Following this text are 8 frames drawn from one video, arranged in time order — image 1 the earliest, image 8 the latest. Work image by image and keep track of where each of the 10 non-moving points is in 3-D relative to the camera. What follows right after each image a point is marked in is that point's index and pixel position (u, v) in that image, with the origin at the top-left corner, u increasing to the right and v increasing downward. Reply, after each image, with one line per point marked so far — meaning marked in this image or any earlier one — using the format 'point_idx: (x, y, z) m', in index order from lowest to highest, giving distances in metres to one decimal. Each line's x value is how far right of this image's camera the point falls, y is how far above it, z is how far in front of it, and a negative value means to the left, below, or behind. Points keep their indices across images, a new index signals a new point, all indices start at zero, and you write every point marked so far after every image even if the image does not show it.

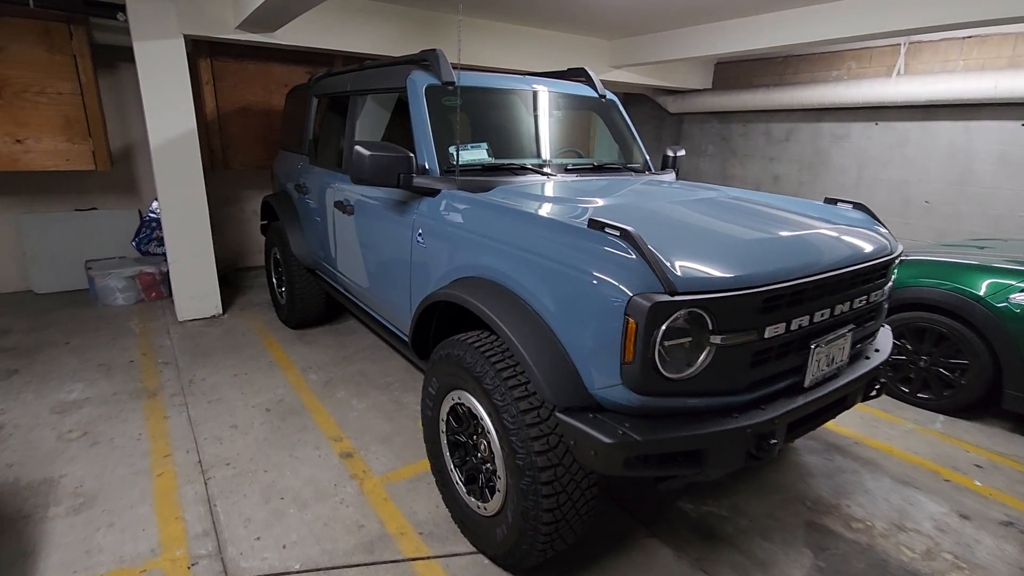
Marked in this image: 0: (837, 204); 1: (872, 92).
0: (+1.6, +0.4, +2.6) m
1: (+4.0, +2.2, +5.9) m
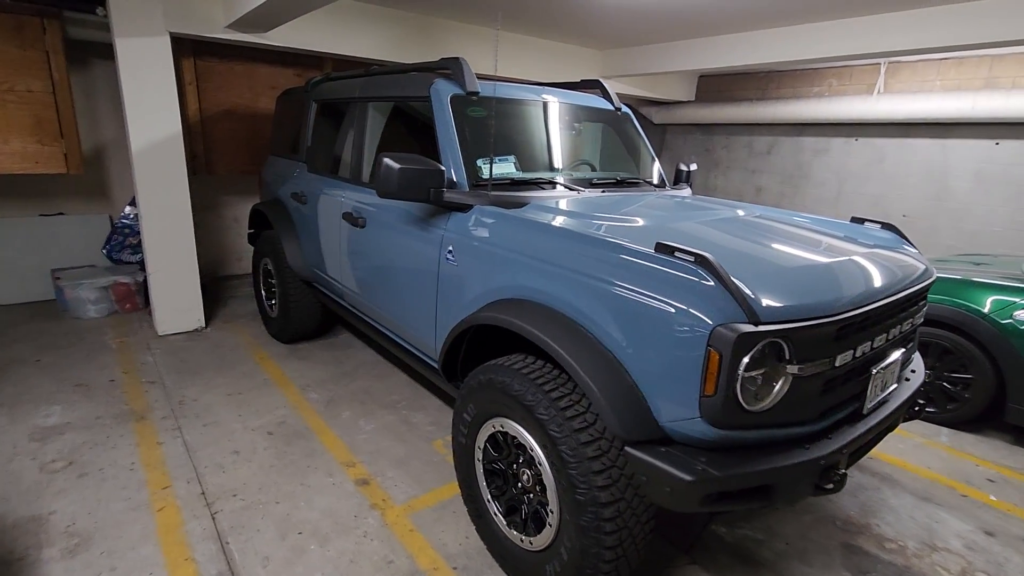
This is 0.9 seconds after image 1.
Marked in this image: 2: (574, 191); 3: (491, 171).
0: (+1.7, +0.3, +2.6) m
1: (+3.9, +2.0, +6.1) m
2: (+0.3, +0.5, +2.7) m
3: (-0.1, +0.5, +2.4) m
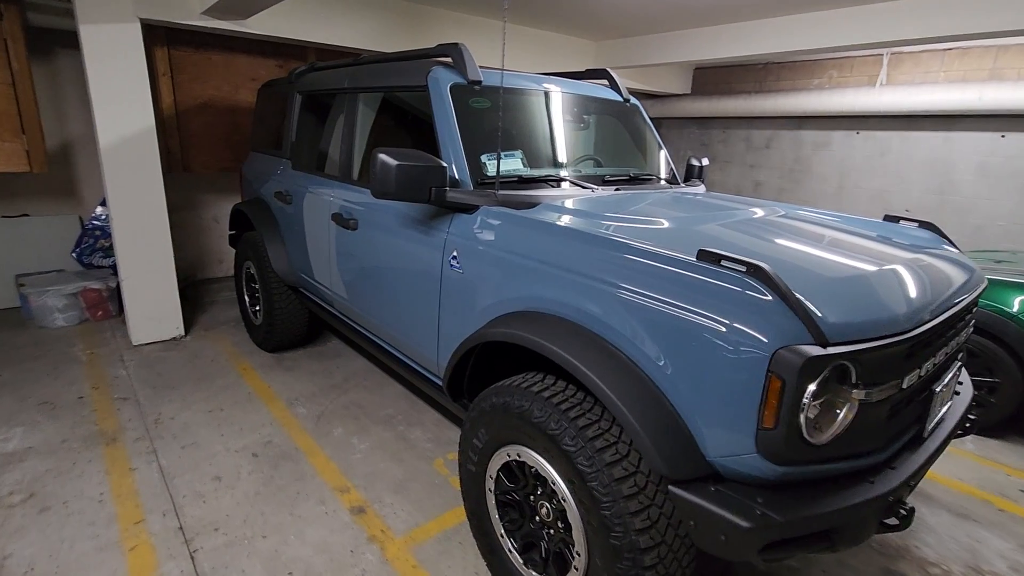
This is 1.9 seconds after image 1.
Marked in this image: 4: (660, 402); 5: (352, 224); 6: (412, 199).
0: (+1.8, +0.3, +2.4) m
1: (+3.8, +2.1, +5.9) m
2: (+0.4, +0.5, +2.5) m
3: (0.0, +0.5, +2.2) m
4: (+0.4, -0.3, +1.4) m
5: (-0.9, +0.3, +2.9) m
6: (-0.4, +0.3, +2.0) m
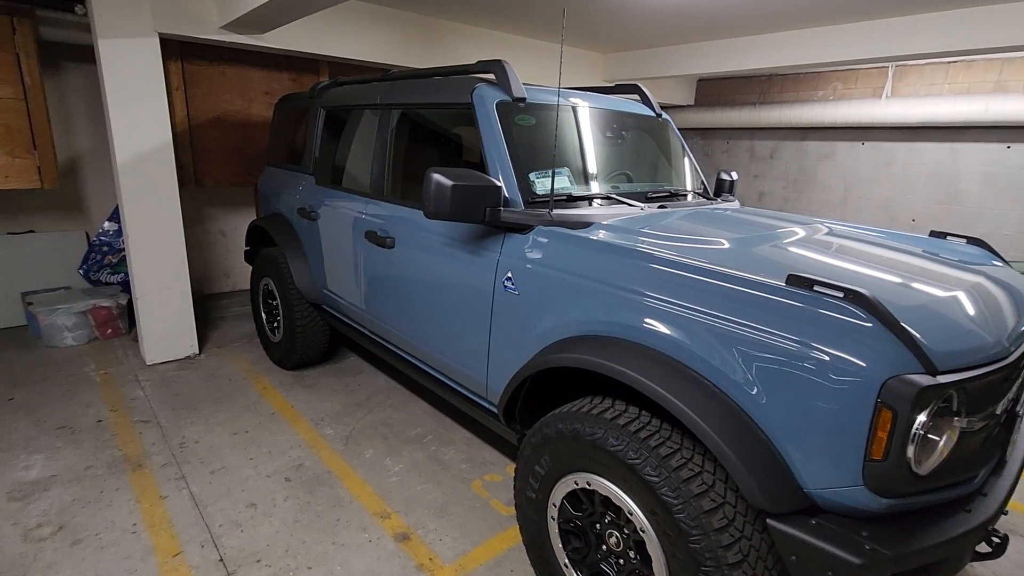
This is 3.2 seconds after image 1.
0: (+2.0, +0.2, +2.4) m
1: (+3.9, +2.0, +6.0) m
2: (+0.6, +0.4, +2.5) m
3: (+0.2, +0.4, +2.1) m
4: (+0.6, -0.4, +1.4) m
5: (-0.7, +0.2, +2.8) m
6: (-0.2, +0.3, +2.0) m
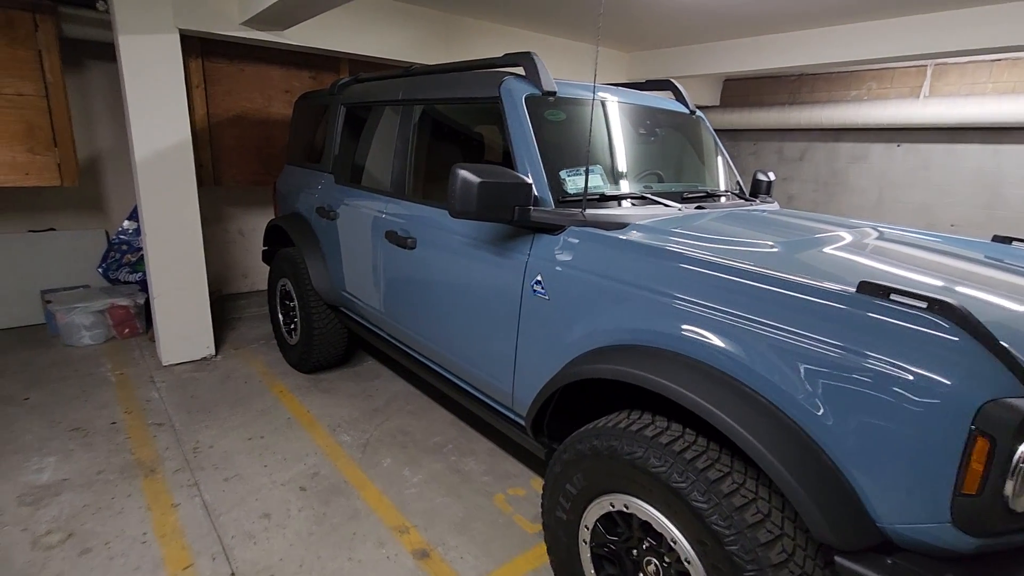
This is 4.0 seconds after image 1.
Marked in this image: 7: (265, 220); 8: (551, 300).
0: (+2.1, +0.2, +2.3) m
1: (+4.2, +1.9, +5.8) m
2: (+0.7, +0.4, +2.3) m
3: (+0.3, +0.4, +2.0) m
4: (+0.7, -0.4, +1.3) m
5: (-0.5, +0.2, +2.7) m
6: (-0.1, +0.2, +1.9) m
7: (-2.4, +0.7, +5.2) m
8: (+0.1, 0.0, +1.9) m
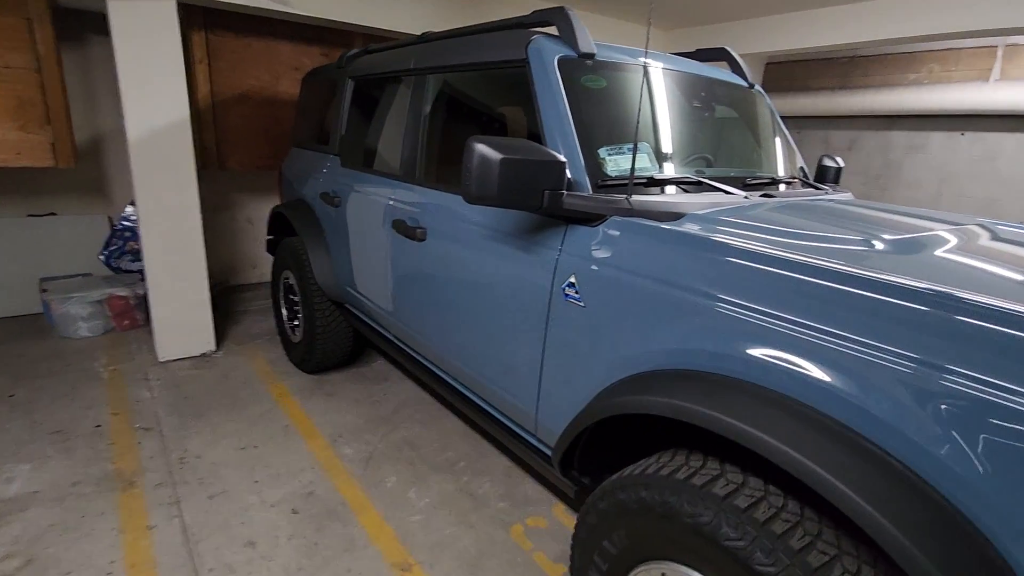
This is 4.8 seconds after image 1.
0: (+2.2, +0.1, +1.8) m
1: (+4.4, +1.9, +5.2) m
2: (+0.8, +0.3, +1.9) m
3: (+0.4, +0.4, +1.6) m
4: (+0.7, -0.4, +0.9) m
5: (-0.4, +0.2, +2.4) m
6: (0.0, +0.2, +1.5) m
7: (-2.2, +0.7, +4.9) m
8: (+0.2, -0.1, +1.6) m
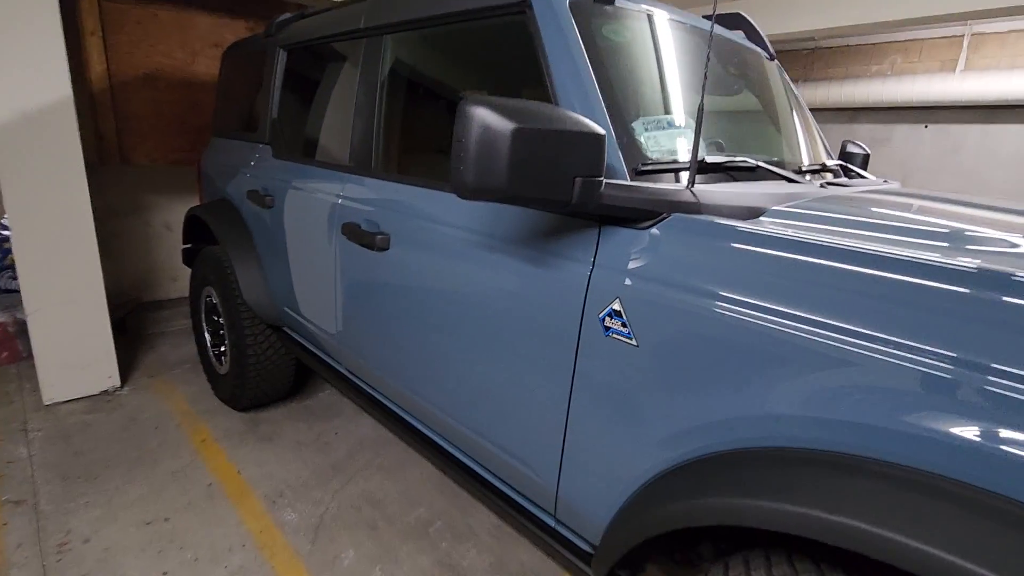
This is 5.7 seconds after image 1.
0: (+2.2, +0.1, +1.5) m
1: (+4.0, +1.9, +5.2) m
2: (+0.8, +0.3, +1.5) m
3: (+0.4, +0.3, +1.2) m
4: (+0.8, -0.5, +0.5) m
5: (-0.5, +0.2, +1.8) m
6: (0.0, +0.2, +1.0) m
7: (-2.5, +0.6, +4.2) m
8: (+0.2, -0.1, +1.1) m
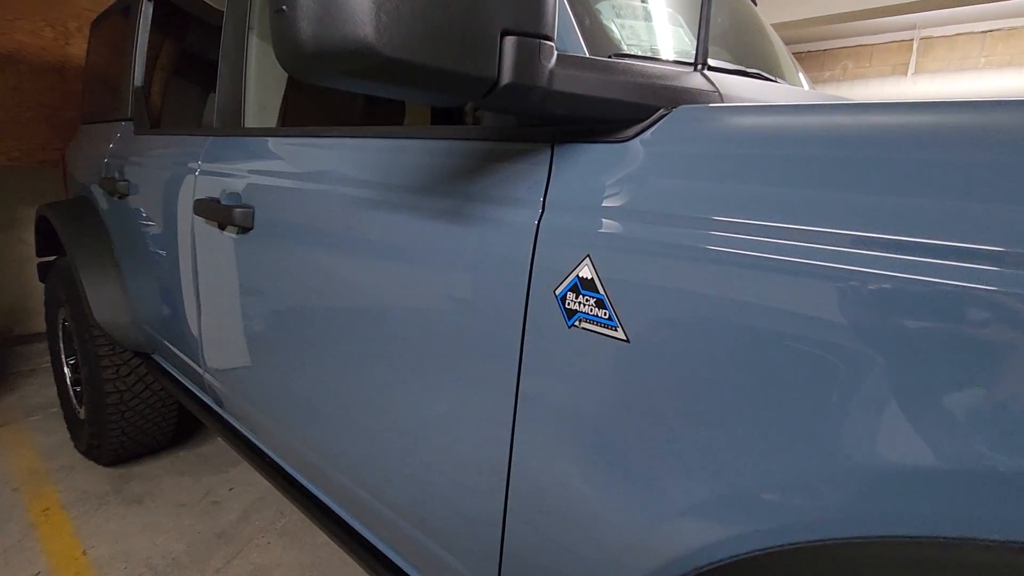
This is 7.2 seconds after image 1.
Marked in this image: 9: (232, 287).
0: (+2.0, +0.2, +1.2) m
1: (+3.5, +1.8, +5.1) m
2: (+0.6, +0.3, +1.1) m
3: (+0.2, +0.4, +0.7) m
4: (+0.8, -0.4, 0.0) m
5: (-0.7, +0.2, +1.3) m
6: (-0.1, +0.2, +0.6) m
7: (-2.9, +0.4, +3.6) m
8: (+0.1, -0.1, +0.6) m
9: (-0.7, 0.0, +1.4) m
